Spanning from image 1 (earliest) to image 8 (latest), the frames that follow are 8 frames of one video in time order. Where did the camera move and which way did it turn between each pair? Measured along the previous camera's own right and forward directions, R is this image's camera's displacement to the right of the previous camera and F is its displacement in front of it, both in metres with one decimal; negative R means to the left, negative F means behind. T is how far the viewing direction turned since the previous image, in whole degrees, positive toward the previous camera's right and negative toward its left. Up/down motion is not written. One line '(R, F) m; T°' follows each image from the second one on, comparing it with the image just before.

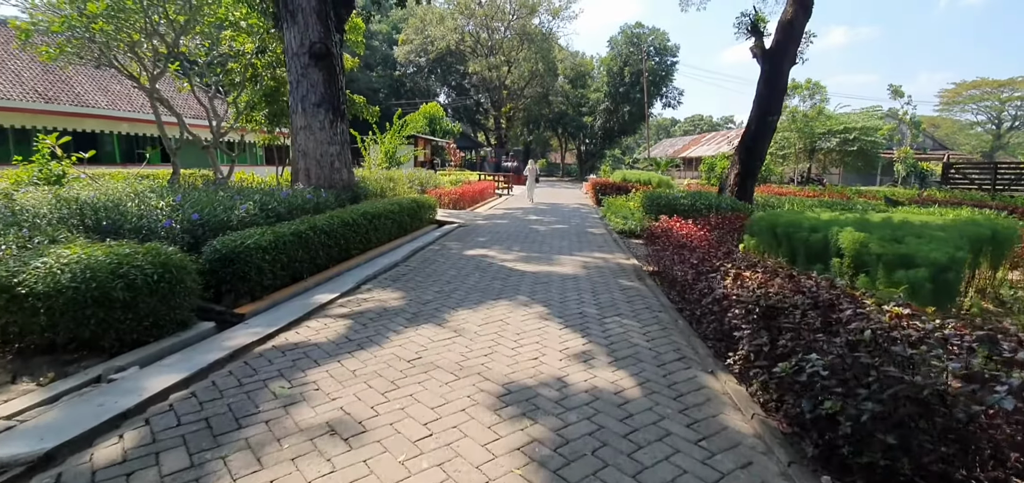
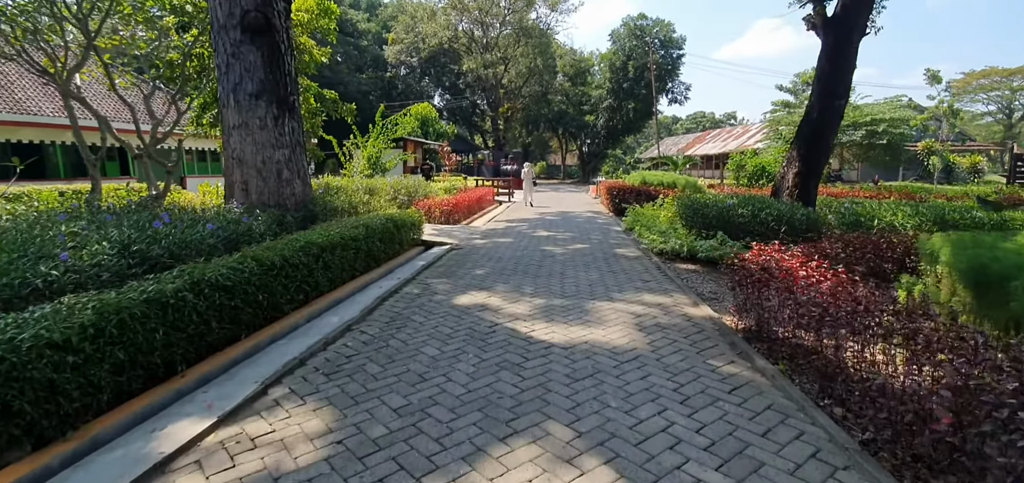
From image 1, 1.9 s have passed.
(-0.1, +2.2) m; 0°
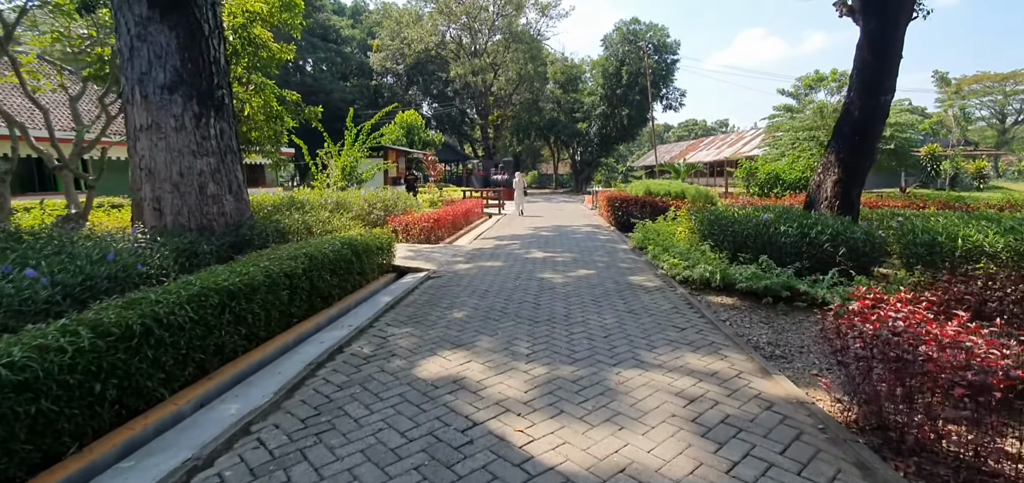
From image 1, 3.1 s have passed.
(0.0, +1.4) m; +1°
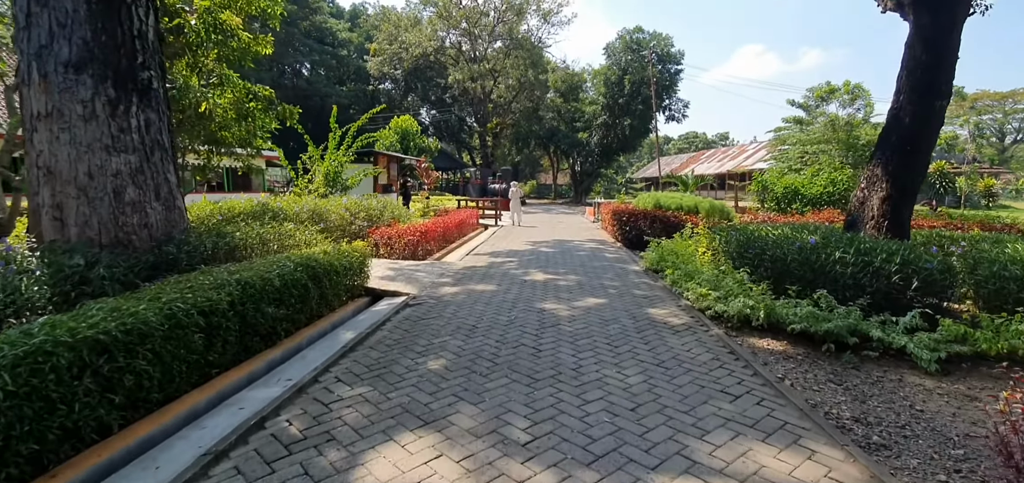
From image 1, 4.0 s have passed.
(0.0, +1.1) m; 0°
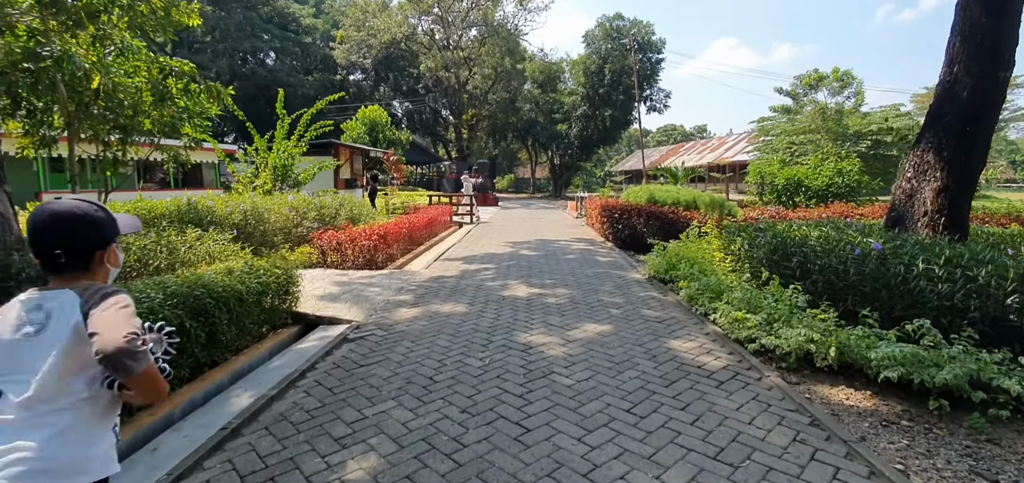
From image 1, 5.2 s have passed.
(0.0, +1.4) m; +2°
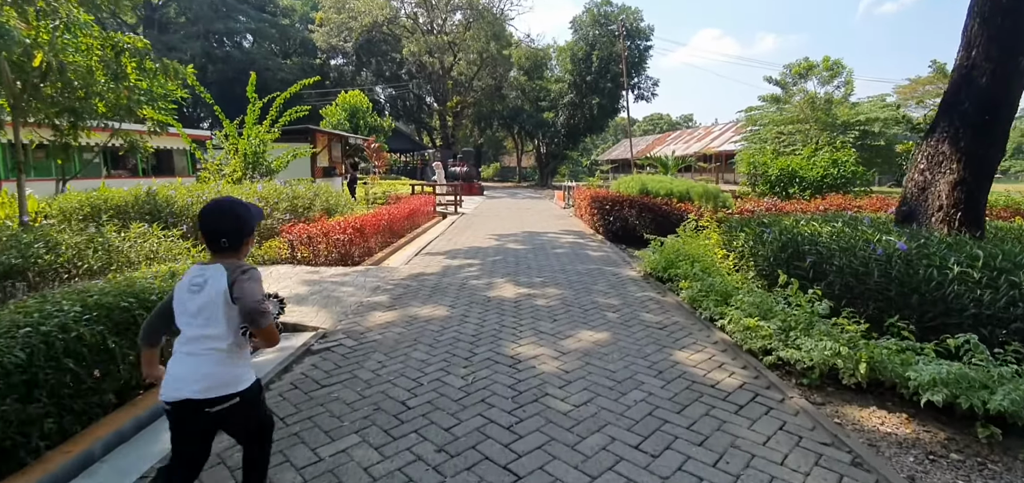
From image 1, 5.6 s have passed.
(0.0, +0.5) m; +2°
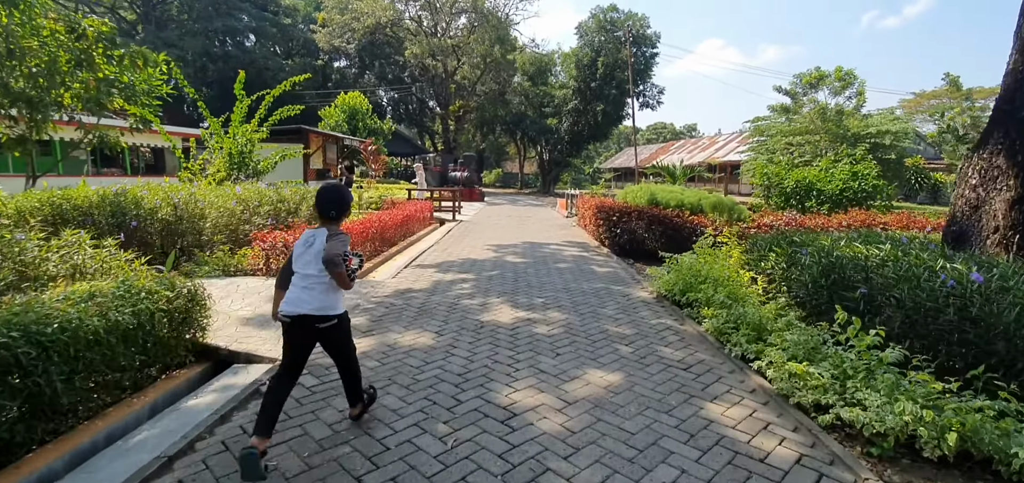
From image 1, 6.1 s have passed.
(0.0, +0.6) m; 0°
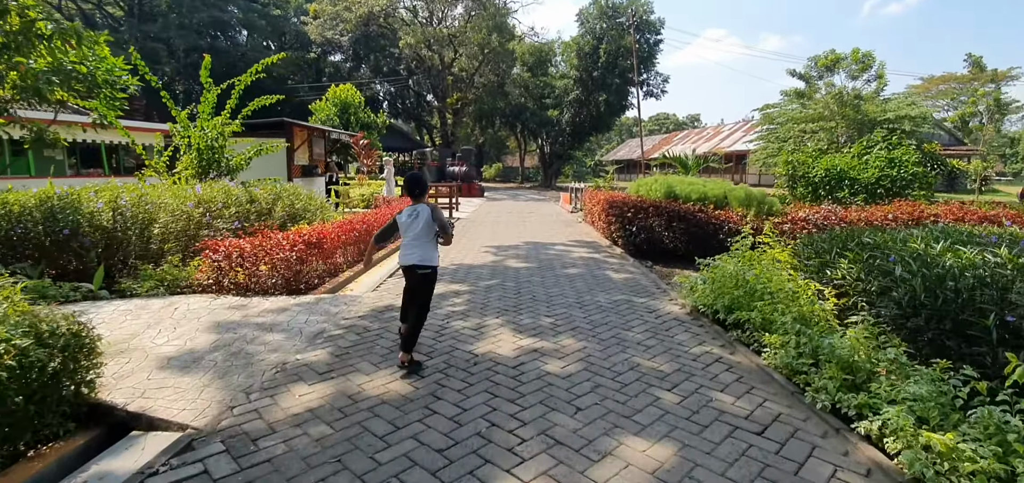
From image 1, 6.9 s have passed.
(0.0, +1.0) m; 0°
